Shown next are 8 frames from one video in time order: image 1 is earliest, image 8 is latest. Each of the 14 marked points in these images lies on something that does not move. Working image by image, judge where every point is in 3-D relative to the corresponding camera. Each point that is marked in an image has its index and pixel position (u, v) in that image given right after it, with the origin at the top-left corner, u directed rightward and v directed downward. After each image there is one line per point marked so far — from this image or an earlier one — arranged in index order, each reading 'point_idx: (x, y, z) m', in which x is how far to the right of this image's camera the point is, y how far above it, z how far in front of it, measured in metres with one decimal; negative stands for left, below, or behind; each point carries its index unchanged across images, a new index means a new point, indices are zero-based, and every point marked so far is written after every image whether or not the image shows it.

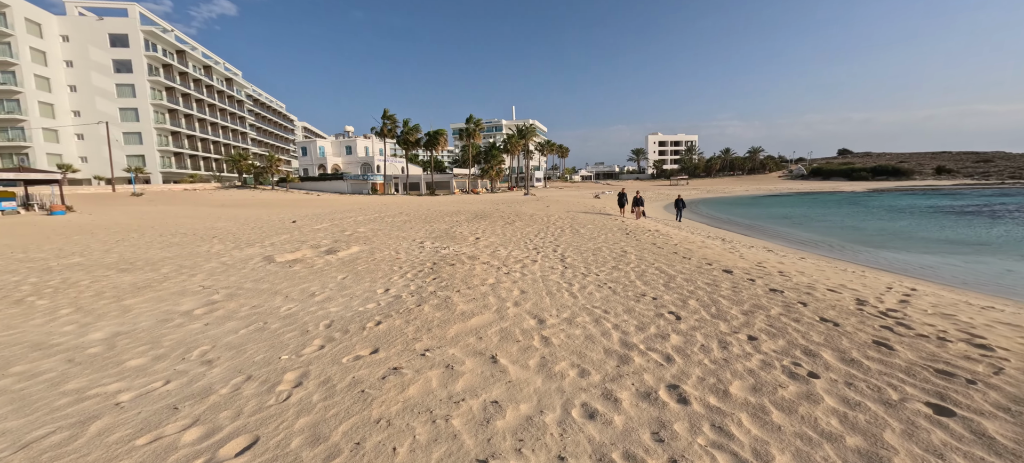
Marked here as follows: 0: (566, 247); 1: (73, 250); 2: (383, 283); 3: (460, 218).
0: (+1.4, -0.4, +9.7) m
1: (-11.1, -0.5, +9.3) m
2: (-2.0, -0.8, +5.8) m
3: (-2.1, +0.6, +15.5) m
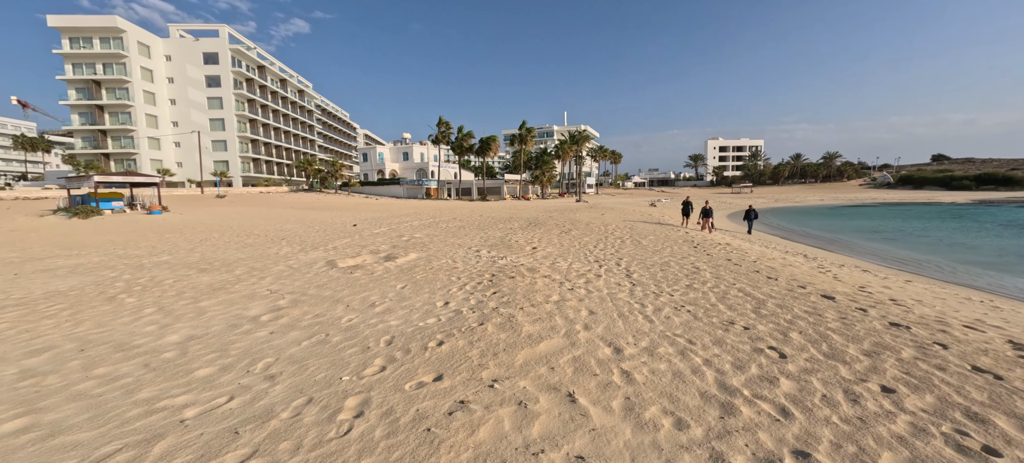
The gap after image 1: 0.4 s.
0: (+2.9, -0.7, +9.0) m
1: (-9.6, -0.5, +10.2) m
2: (-1.0, -1.0, +5.5) m
3: (+0.1, +0.3, +15.2) m
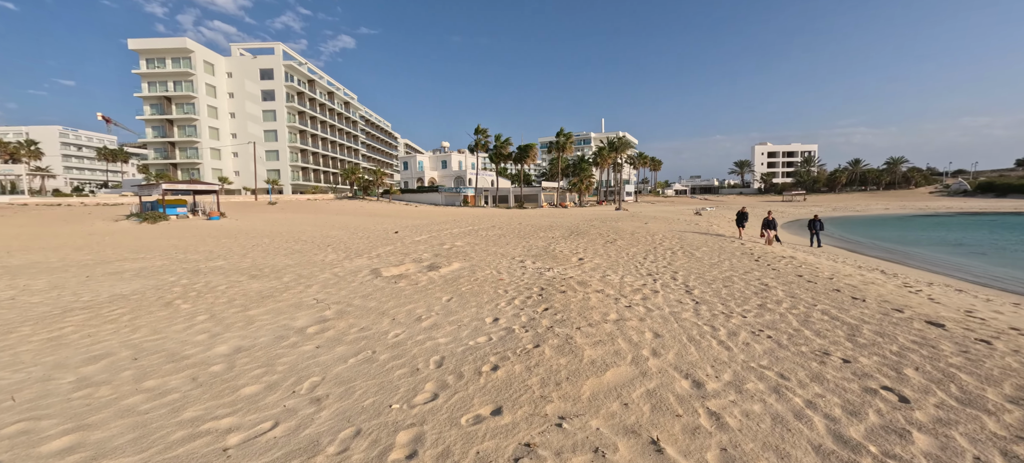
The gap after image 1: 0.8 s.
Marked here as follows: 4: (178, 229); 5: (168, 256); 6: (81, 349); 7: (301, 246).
0: (+3.9, -1.0, +8.2) m
1: (-8.4, -0.7, +10.6) m
2: (-0.3, -1.1, +5.1) m
3: (+1.8, -0.1, +14.7) m
4: (-17.4, +0.1, +19.1) m
5: (-9.7, -0.7, +10.4) m
6: (-4.9, -1.3, +4.1) m
7: (-6.9, -0.5, +12.1) m
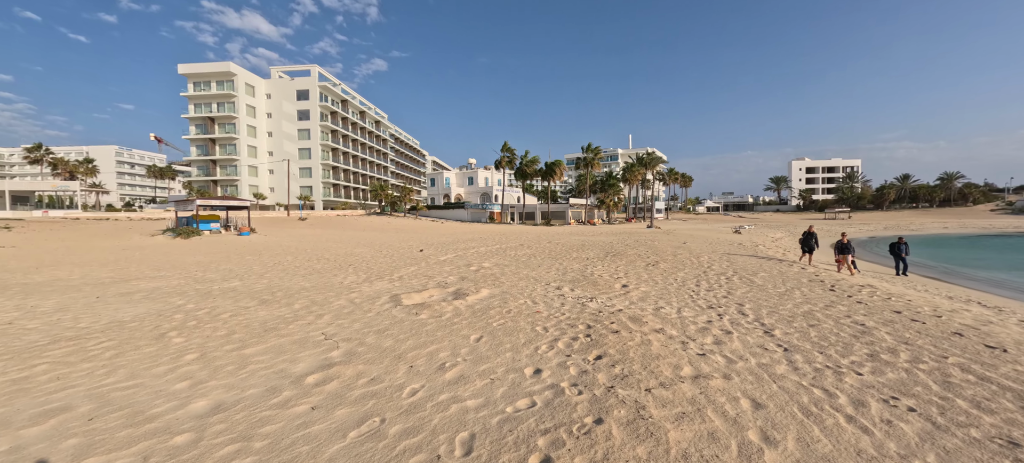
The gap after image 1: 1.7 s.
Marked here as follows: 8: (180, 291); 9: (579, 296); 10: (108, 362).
0: (+4.6, -1.5, +6.9) m
1: (-7.5, -1.2, +10.1) m
2: (+0.2, -1.4, +4.1) m
3: (+2.9, -0.9, +13.6) m
4: (-15.9, -0.7, +19.3) m
5: (-8.9, -1.2, +10.0) m
6: (-4.4, -1.6, +3.4) m
7: (-6.0, -1.1, +11.5) m
8: (-7.3, -1.3, +7.9) m
9: (+1.3, -1.2, +7.1) m
10: (-4.6, -1.5, +4.2) m
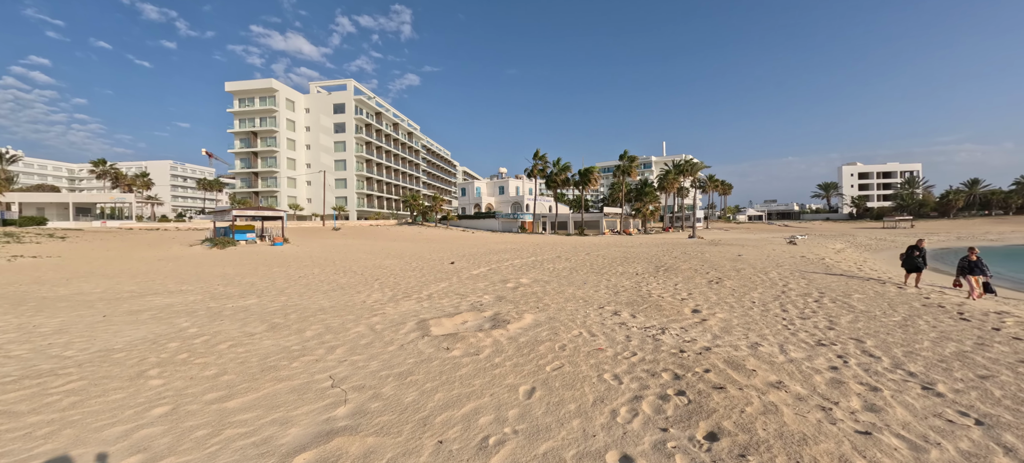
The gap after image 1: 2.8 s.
0: (+5.4, -1.7, +5.3) m
1: (-6.5, -1.5, +9.4) m
2: (+0.8, -1.6, +2.9) m
3: (+4.2, -1.3, +12.1) m
4: (-14.2, -1.2, +19.2) m
5: (-7.8, -1.5, +9.4) m
6: (-3.9, -1.7, +2.5) m
7: (-4.8, -1.4, +10.7) m
8: (-6.4, -1.5, +7.2) m
9: (+2.1, -1.5, +5.7) m
10: (-4.0, -1.6, +3.3) m
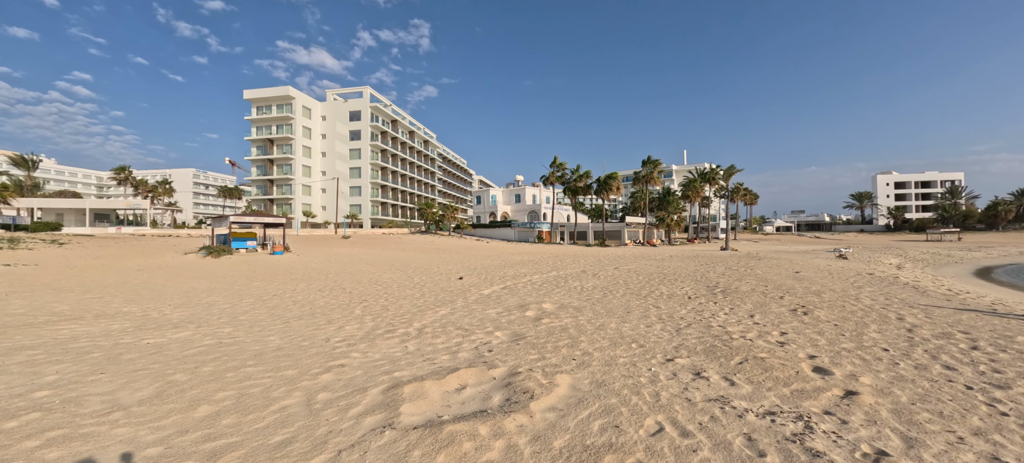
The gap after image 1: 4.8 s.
0: (+5.6, -1.8, +2.8) m
1: (-6.1, -1.6, +7.4) m
2: (+0.9, -1.6, +0.6) m
3: (+4.7, -1.6, +9.7) m
4: (-13.4, -1.6, +17.5) m
5: (-7.4, -1.6, +7.5) m
6: (-3.8, -1.7, +0.4) m
7: (-4.4, -1.6, +8.7) m
8: (-6.1, -1.7, +5.2) m
9: (+2.3, -1.6, +3.4) m
10: (-3.9, -1.7, +1.2) m
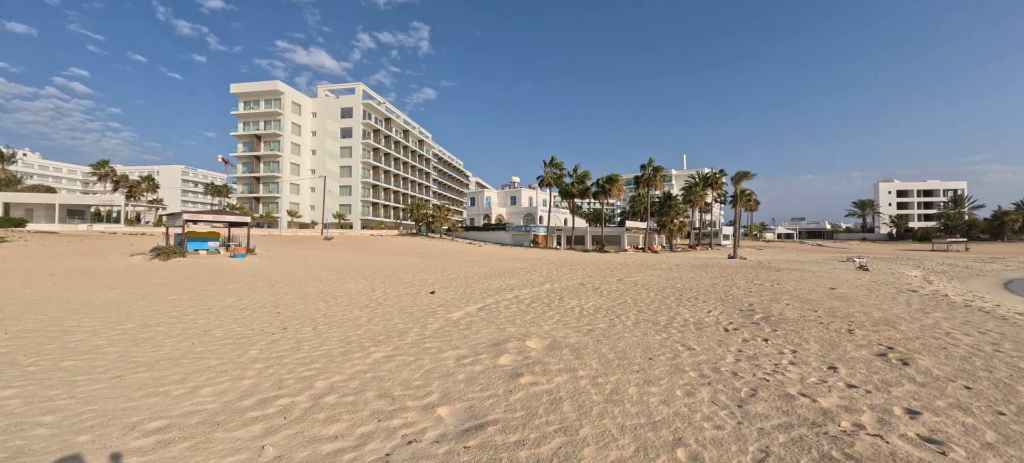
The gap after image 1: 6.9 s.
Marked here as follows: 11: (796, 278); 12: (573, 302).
0: (+5.2, -2.0, +0.5) m
1: (-6.5, -1.6, +5.1) m
2: (+0.5, -1.7, -1.8) m
3: (+4.2, -1.8, +7.3) m
4: (-13.9, -1.6, +15.1) m
5: (-7.9, -1.6, +5.1) m
6: (-4.2, -1.7, -2.0) m
7: (-4.8, -1.7, +6.3) m
8: (-6.5, -1.6, +2.9) m
9: (+1.9, -1.7, +1.1) m
10: (-4.3, -1.7, -1.2) m
11: (+12.5, -2.0, +15.8) m
12: (+1.6, -1.7, +9.1) m
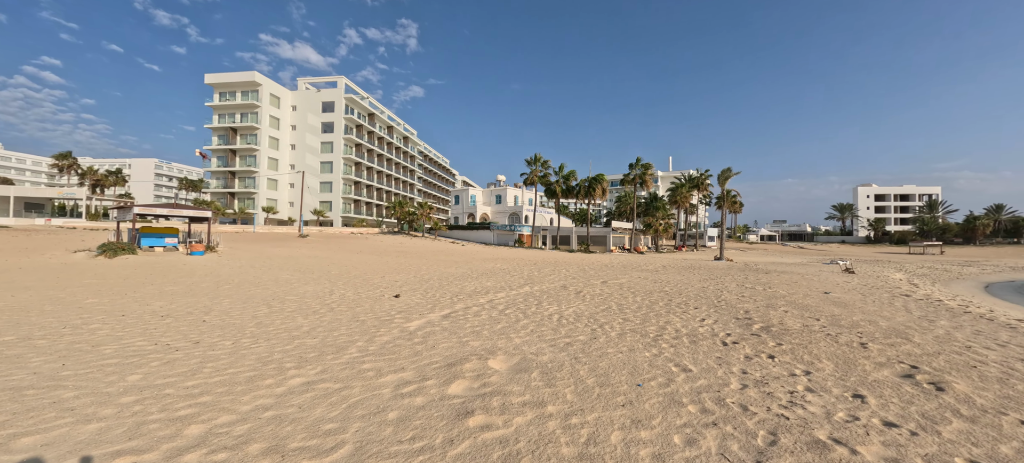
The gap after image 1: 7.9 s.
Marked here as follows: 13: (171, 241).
0: (+4.8, -2.0, -0.3) m
1: (-7.0, -1.5, +3.8) m
2: (+0.2, -1.6, -2.7) m
3: (+3.7, -1.7, +6.5) m
4: (-14.7, -1.4, +13.6) m
5: (-8.3, -1.5, +3.8) m
6: (-4.5, -1.6, -3.1) m
7: (-5.3, -1.6, +5.1) m
8: (-6.9, -1.5, +1.6) m
9: (+1.5, -1.7, +0.1) m
10: (-4.6, -1.6, -2.3) m
11: (+11.6, -2.1, +15.2) m
12: (+0.9, -1.7, +8.1) m
13: (-18.0, -0.6, +19.0) m
